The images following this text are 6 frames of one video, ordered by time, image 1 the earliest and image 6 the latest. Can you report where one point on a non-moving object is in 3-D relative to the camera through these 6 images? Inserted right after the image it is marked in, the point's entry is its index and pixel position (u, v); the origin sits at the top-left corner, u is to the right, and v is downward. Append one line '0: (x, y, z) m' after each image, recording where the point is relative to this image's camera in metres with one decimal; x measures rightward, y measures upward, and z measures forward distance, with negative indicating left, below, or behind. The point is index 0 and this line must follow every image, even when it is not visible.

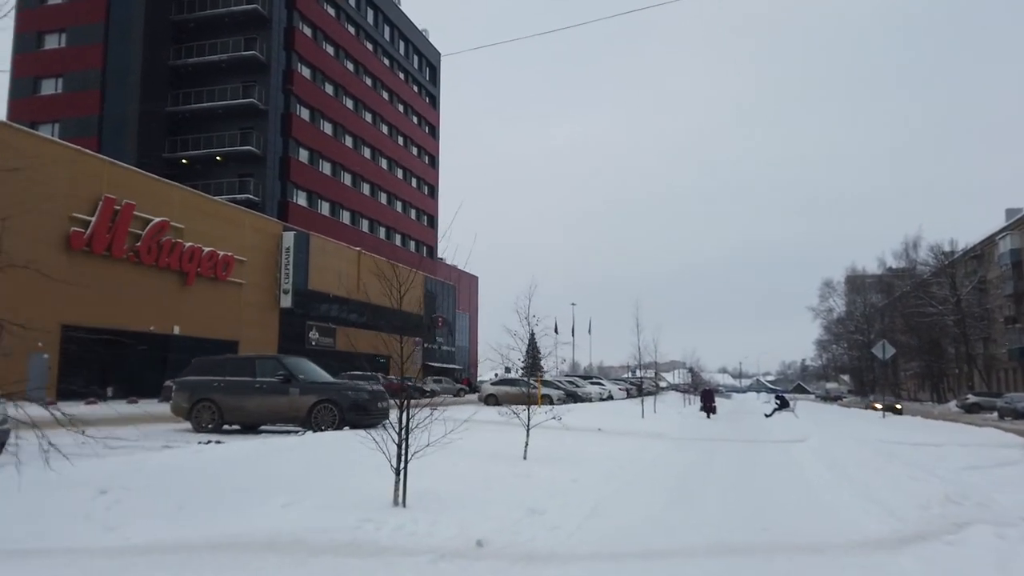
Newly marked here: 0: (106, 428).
0: (-7.5, -2.6, +14.9) m
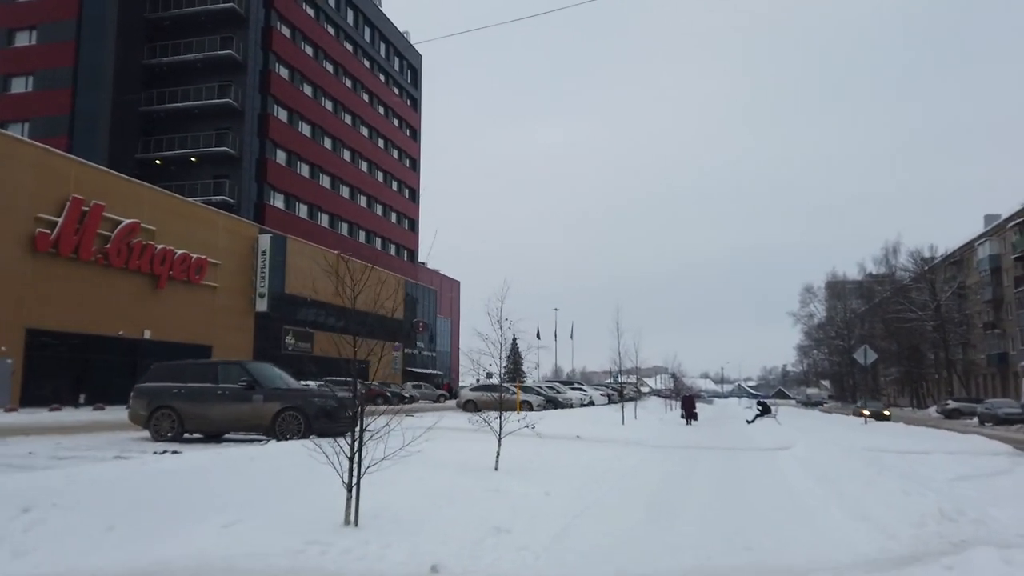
0: (-8.0, -2.6, +14.2) m
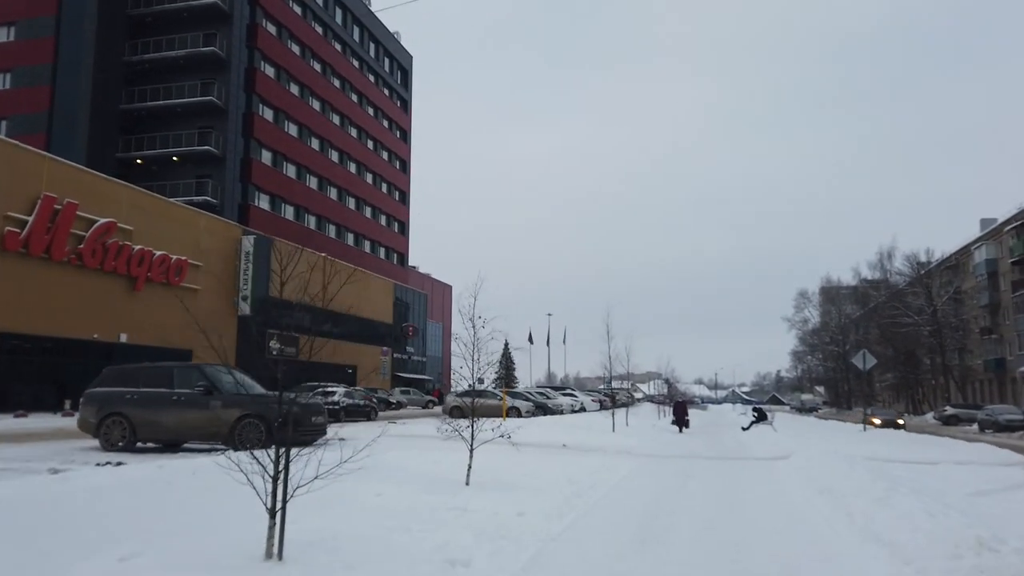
0: (-8.3, -2.6, +13.1) m
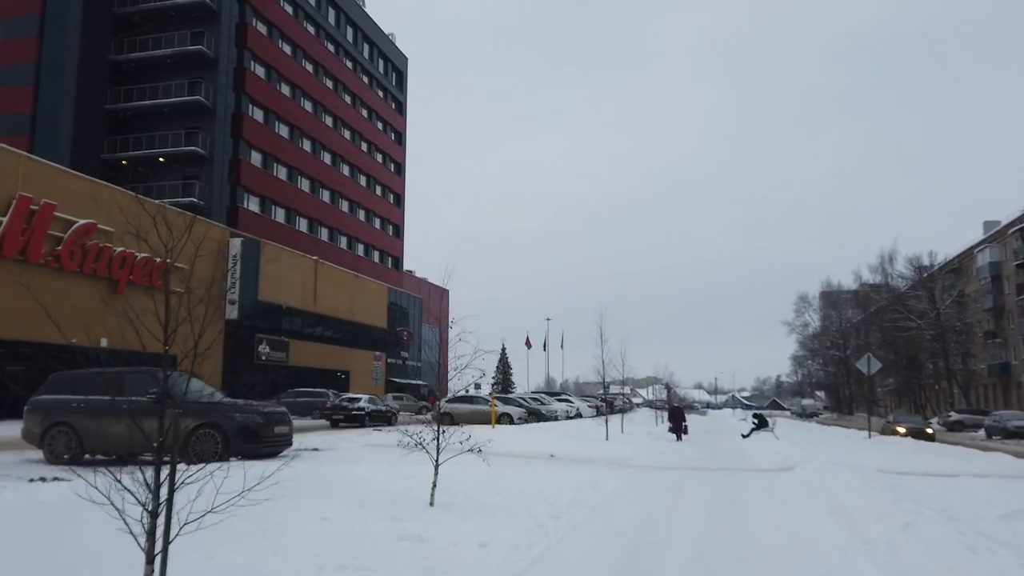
0: (-8.6, -2.6, +12.0) m
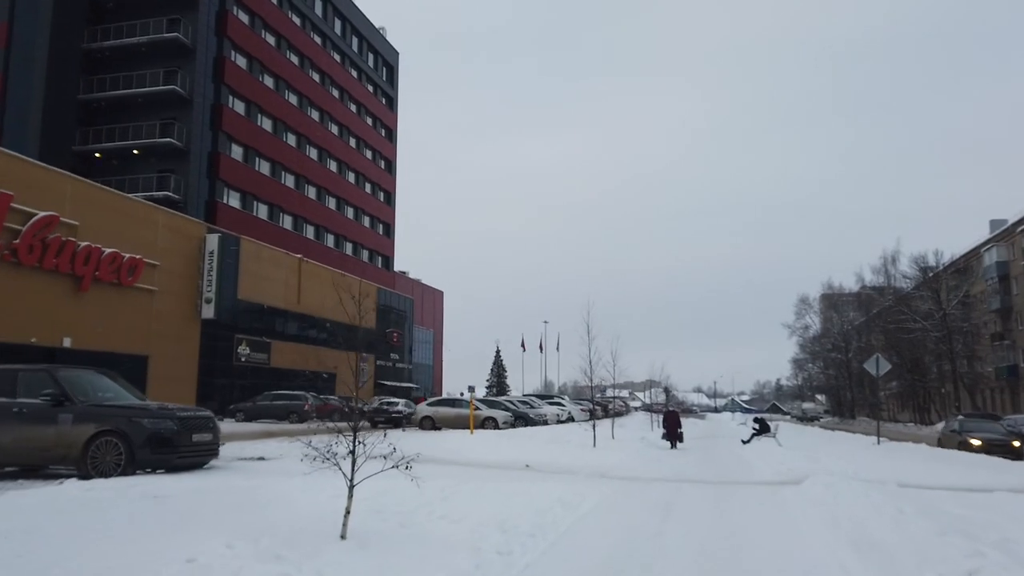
0: (-9.1, -2.3, +10.2) m
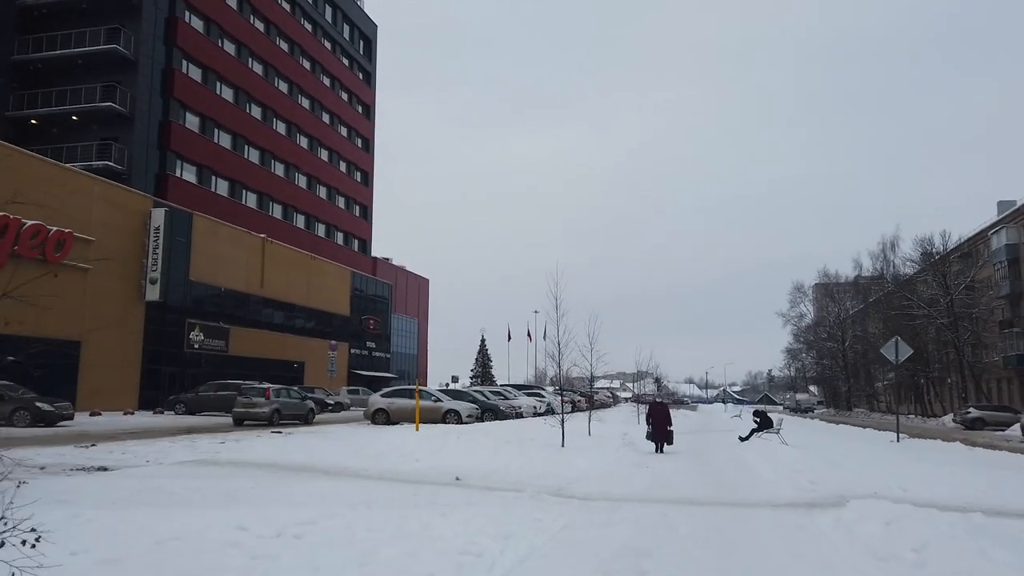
0: (-9.9, -1.8, +6.7) m
